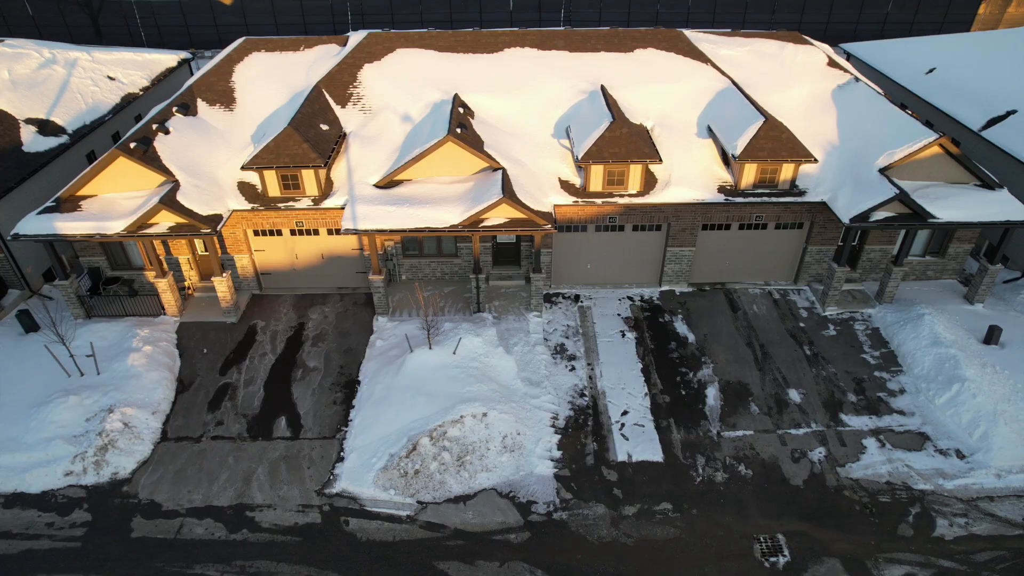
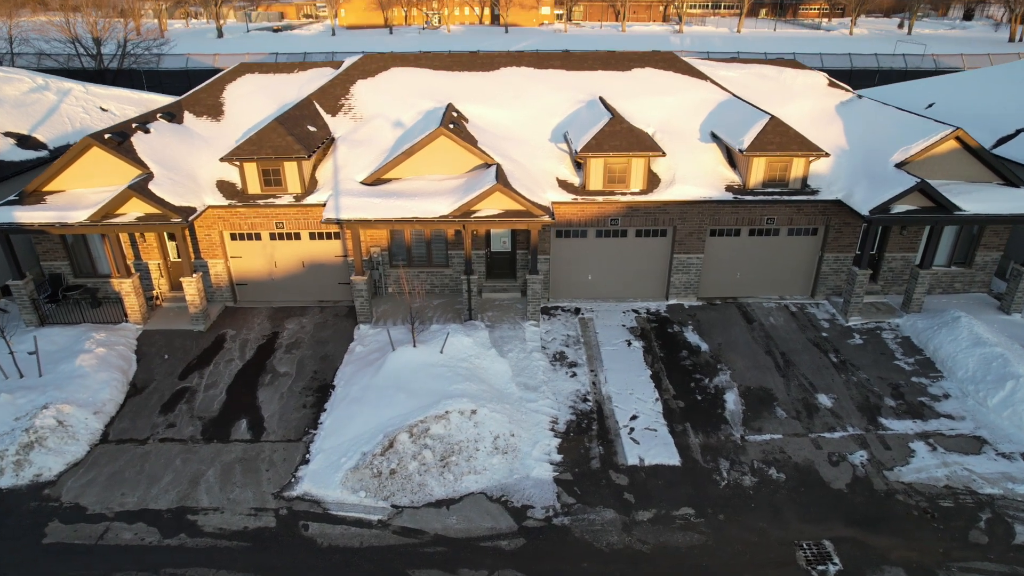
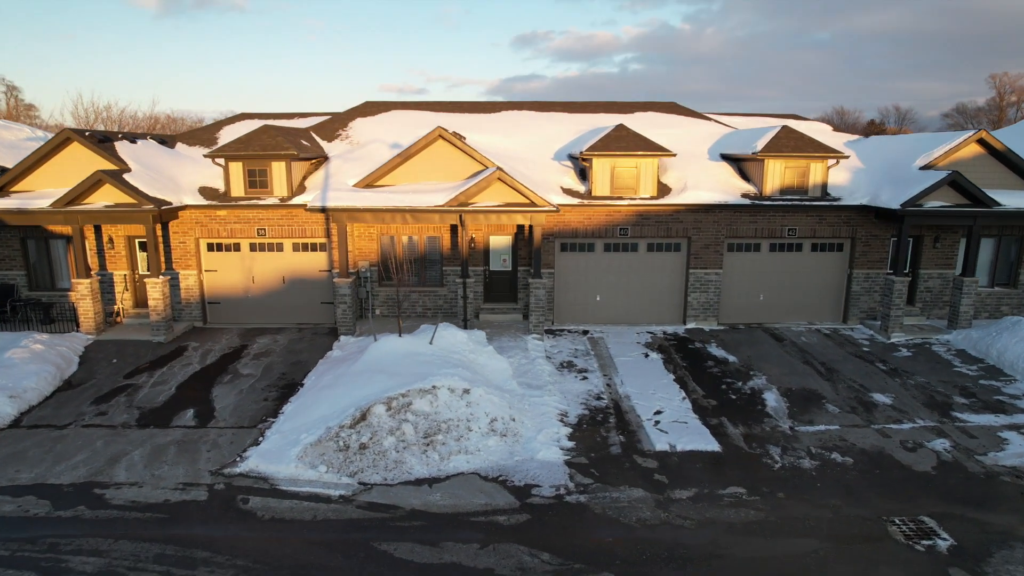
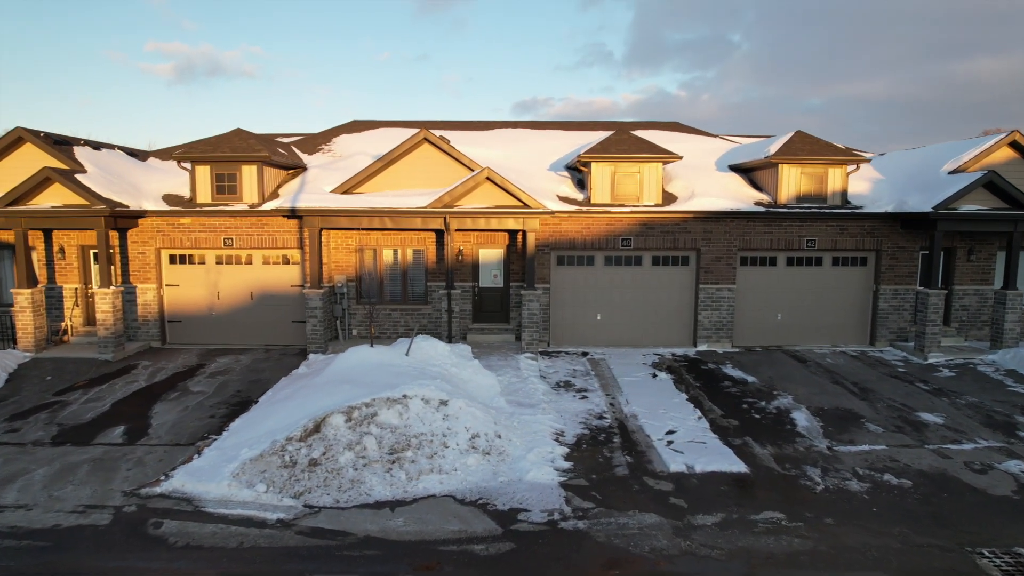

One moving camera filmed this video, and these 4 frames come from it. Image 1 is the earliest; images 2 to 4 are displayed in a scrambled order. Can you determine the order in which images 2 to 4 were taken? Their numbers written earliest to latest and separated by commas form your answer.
2, 3, 4
